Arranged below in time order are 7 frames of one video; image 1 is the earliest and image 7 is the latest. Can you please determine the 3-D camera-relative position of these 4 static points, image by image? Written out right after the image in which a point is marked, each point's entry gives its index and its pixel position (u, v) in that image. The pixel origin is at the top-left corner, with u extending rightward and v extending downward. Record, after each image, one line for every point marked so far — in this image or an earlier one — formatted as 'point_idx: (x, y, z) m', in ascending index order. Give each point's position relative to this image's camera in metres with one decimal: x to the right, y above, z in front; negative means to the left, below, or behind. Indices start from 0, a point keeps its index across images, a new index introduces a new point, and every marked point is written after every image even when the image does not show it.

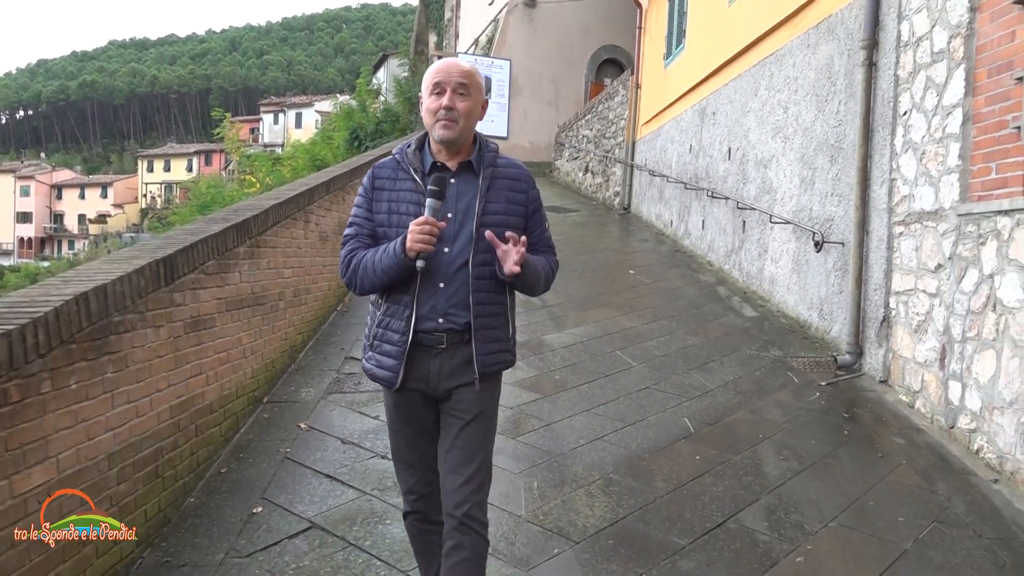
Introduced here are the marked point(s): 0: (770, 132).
0: (+2.0, +1.2, +6.6) m
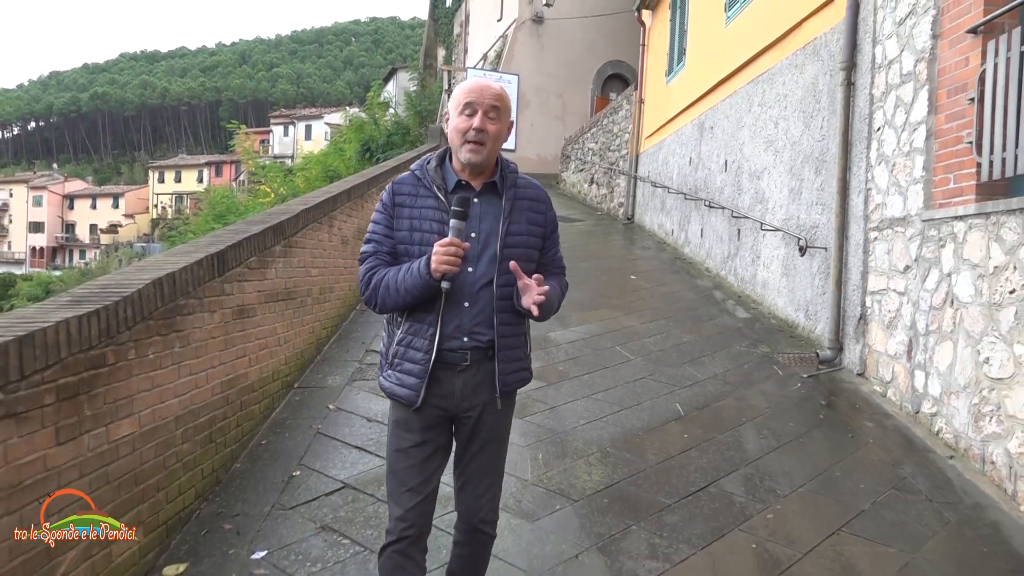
0: (+2.1, +1.2, +7.0) m
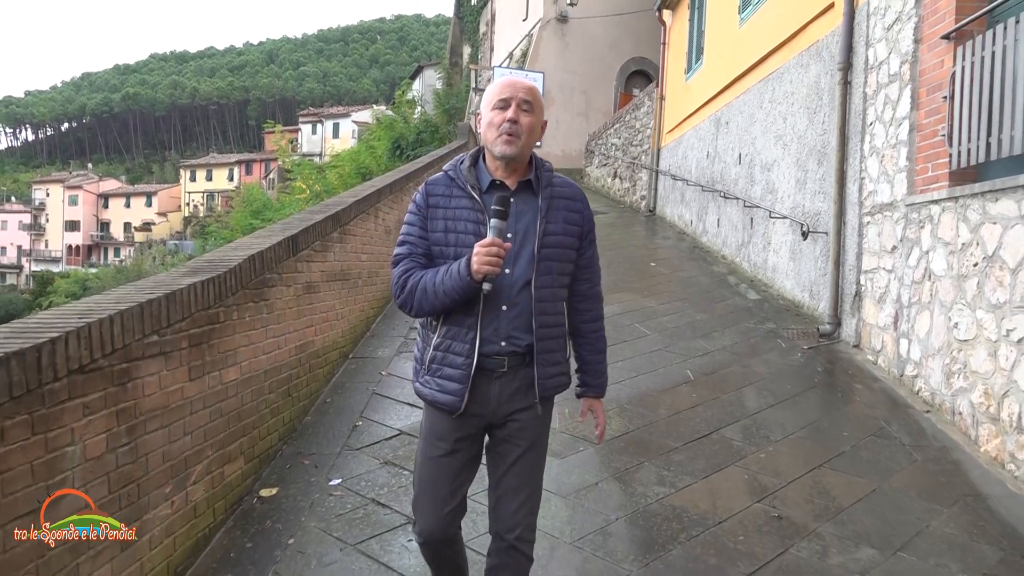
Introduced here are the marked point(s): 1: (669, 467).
0: (+2.3, +1.3, +7.5) m
1: (+0.7, -0.8, +3.6) m
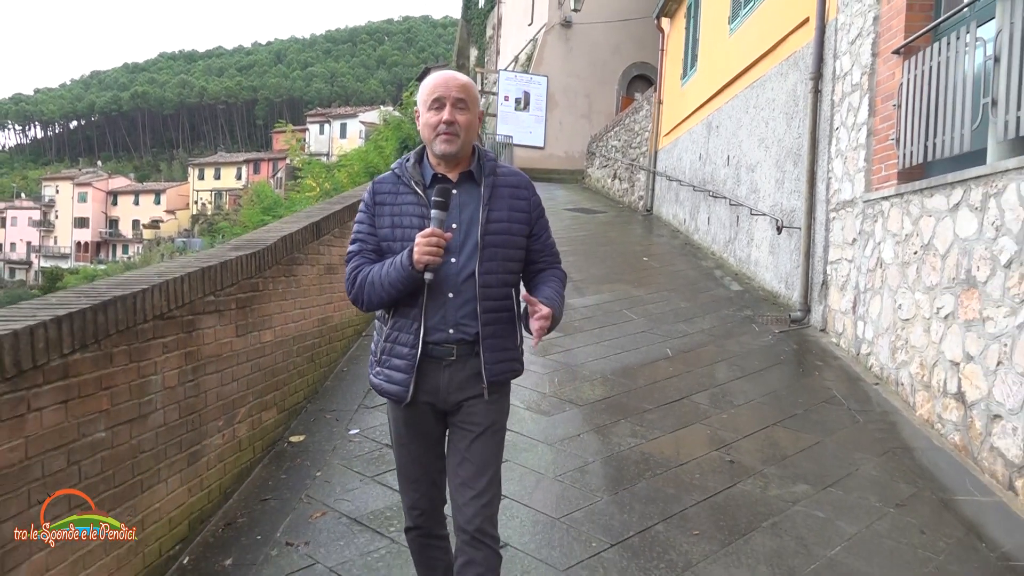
0: (+2.3, +1.4, +8.1) m
1: (+0.6, -0.7, +4.2) m
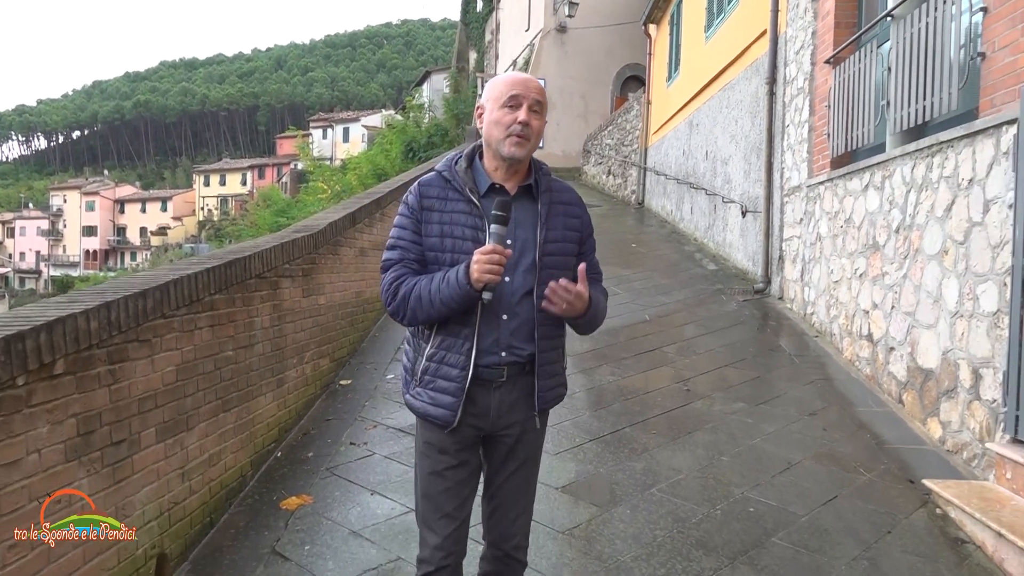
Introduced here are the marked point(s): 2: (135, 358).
0: (+2.3, +1.6, +9.1) m
1: (+0.7, -0.5, +5.3) m
2: (-1.1, -0.2, +2.6) m
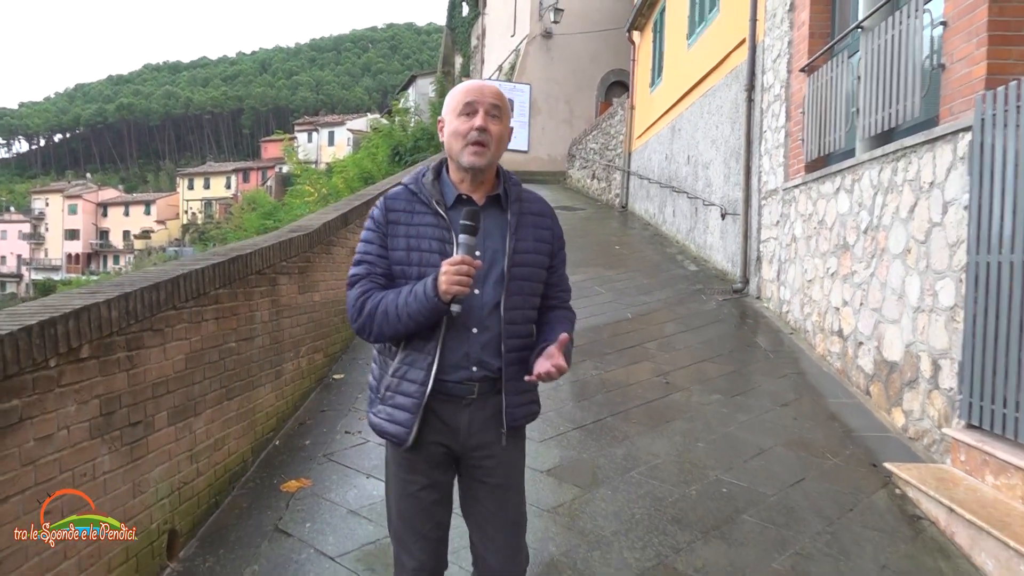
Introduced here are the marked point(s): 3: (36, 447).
0: (+2.2, +1.6, +9.4) m
1: (+0.6, -0.5, +5.5) m
2: (-1.2, -0.2, +2.8) m
3: (-1.2, -0.4, +2.2) m
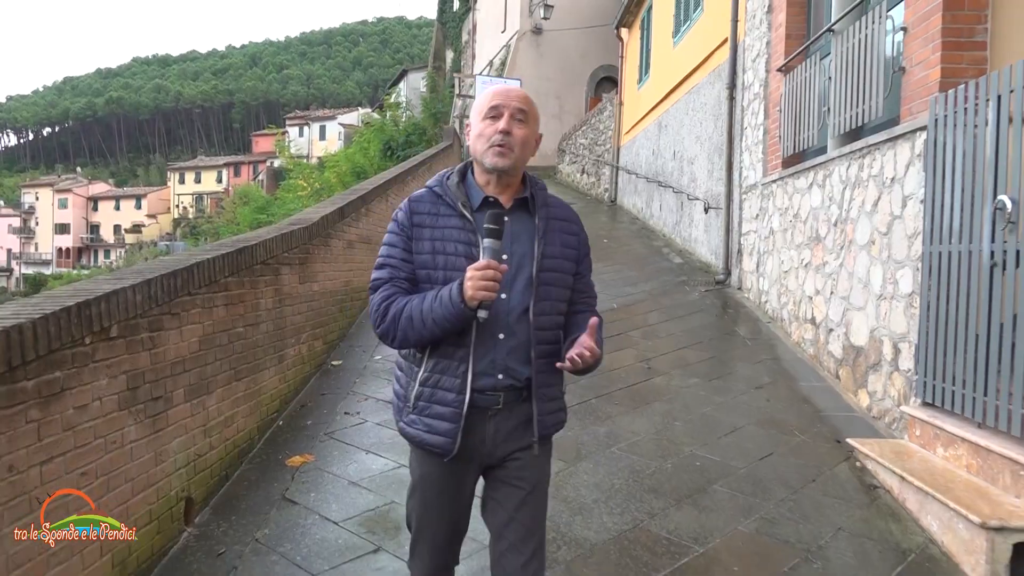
0: (+2.1, +1.7, +9.7) m
1: (+0.5, -0.4, +5.7) m
2: (-1.2, -0.1, +3.1) m
3: (-1.2, -0.4, +2.4) m
